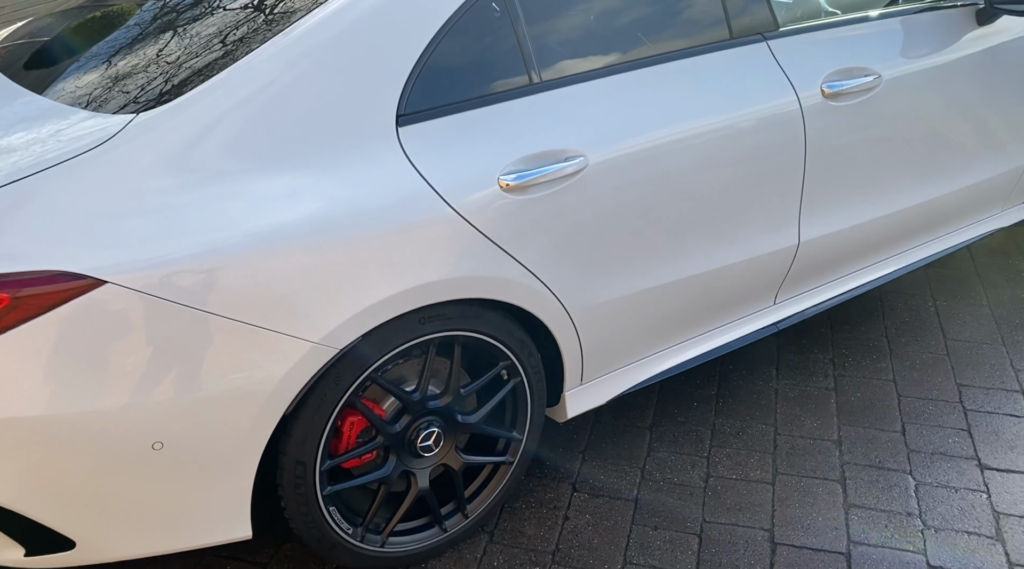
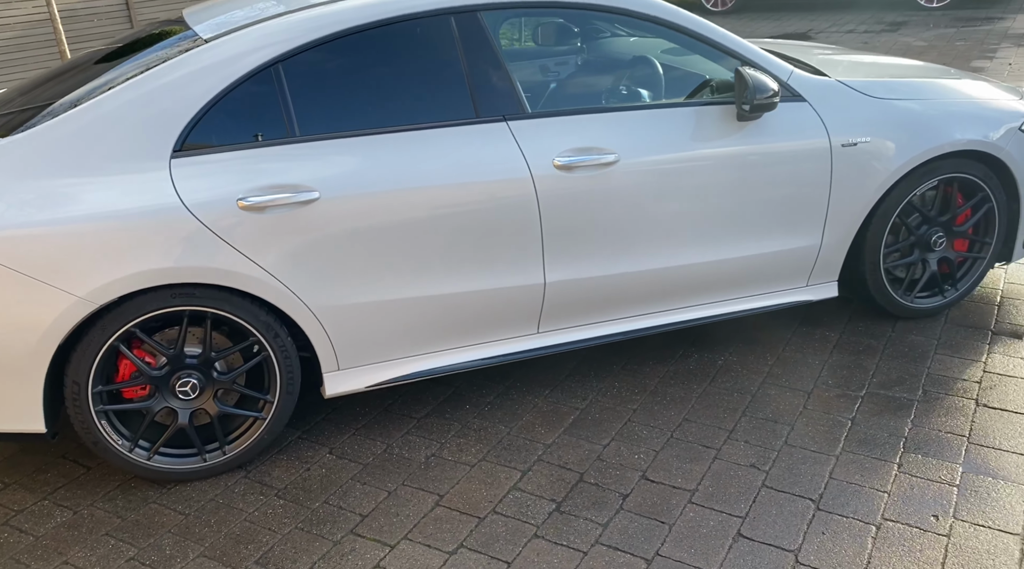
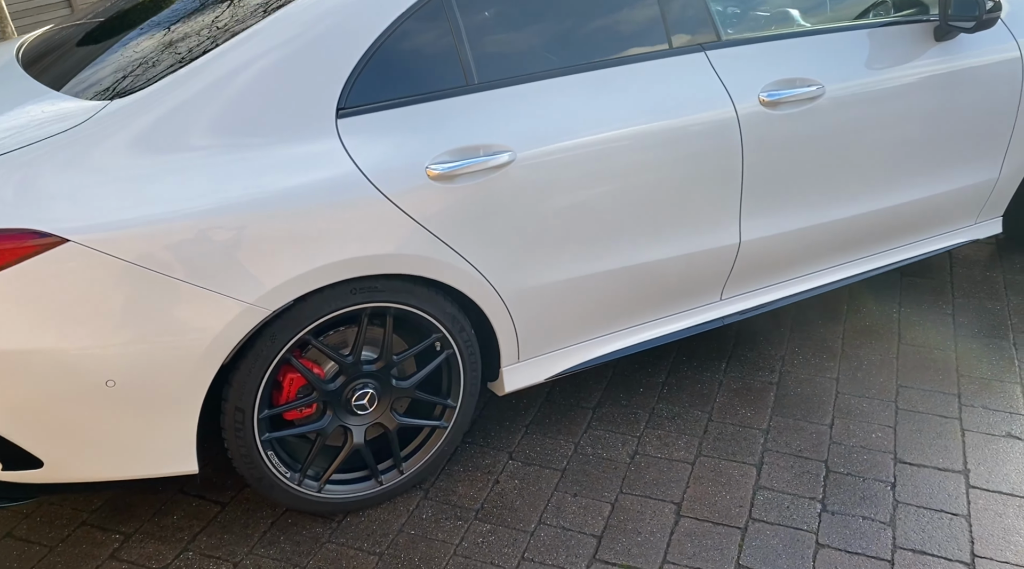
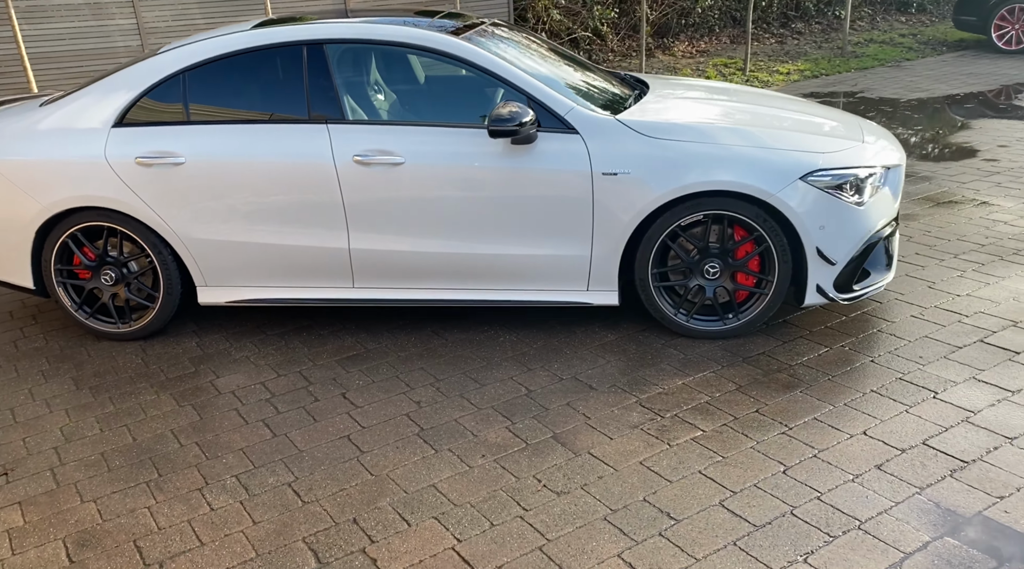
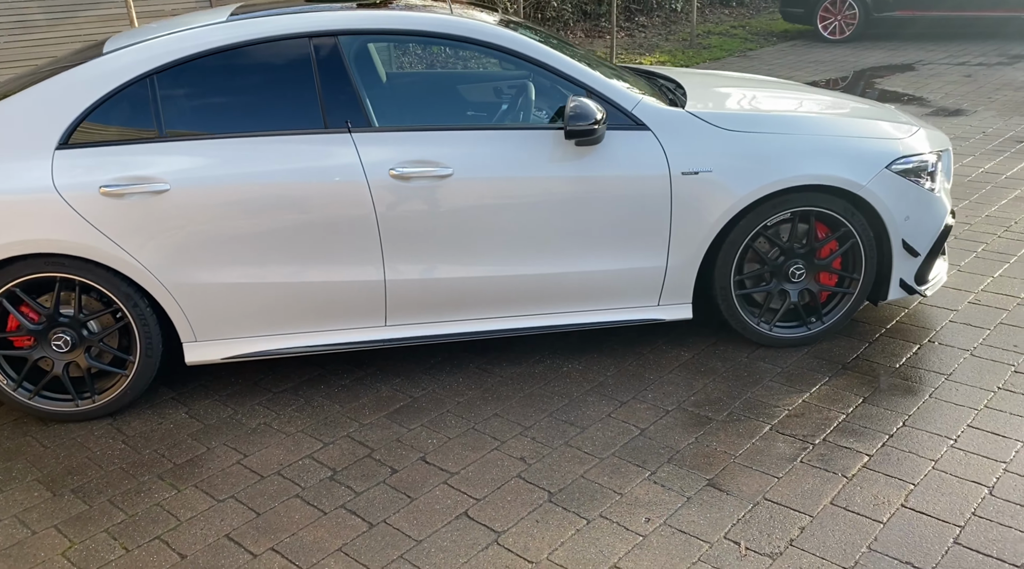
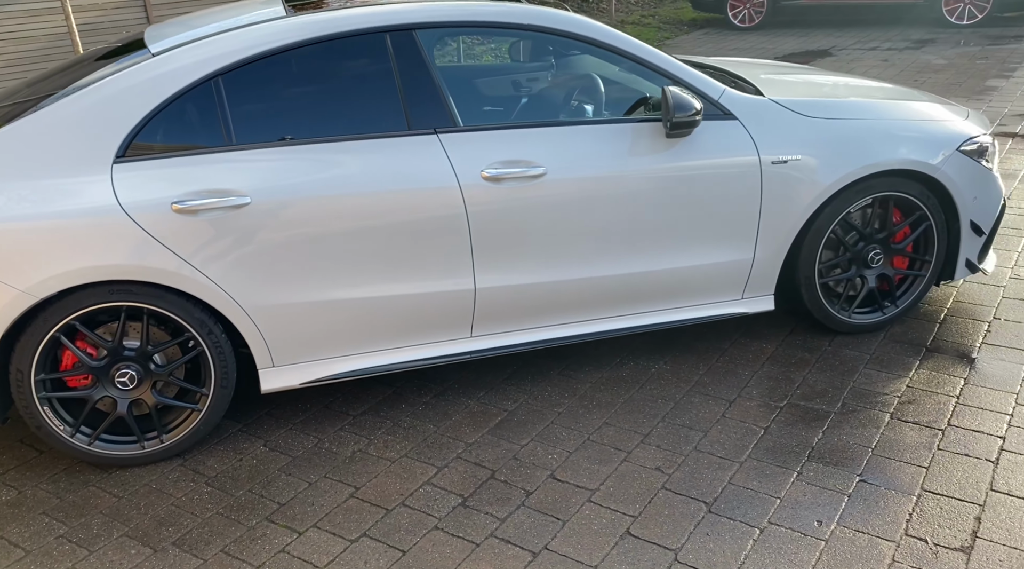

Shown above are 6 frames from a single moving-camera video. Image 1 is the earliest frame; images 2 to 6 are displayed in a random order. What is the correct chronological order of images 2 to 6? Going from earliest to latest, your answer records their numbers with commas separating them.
3, 2, 6, 5, 4
